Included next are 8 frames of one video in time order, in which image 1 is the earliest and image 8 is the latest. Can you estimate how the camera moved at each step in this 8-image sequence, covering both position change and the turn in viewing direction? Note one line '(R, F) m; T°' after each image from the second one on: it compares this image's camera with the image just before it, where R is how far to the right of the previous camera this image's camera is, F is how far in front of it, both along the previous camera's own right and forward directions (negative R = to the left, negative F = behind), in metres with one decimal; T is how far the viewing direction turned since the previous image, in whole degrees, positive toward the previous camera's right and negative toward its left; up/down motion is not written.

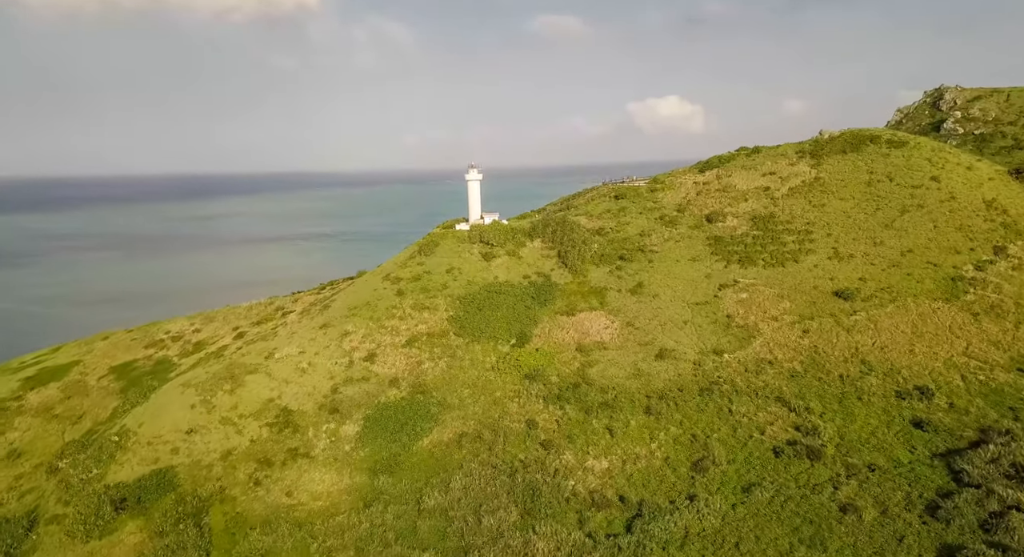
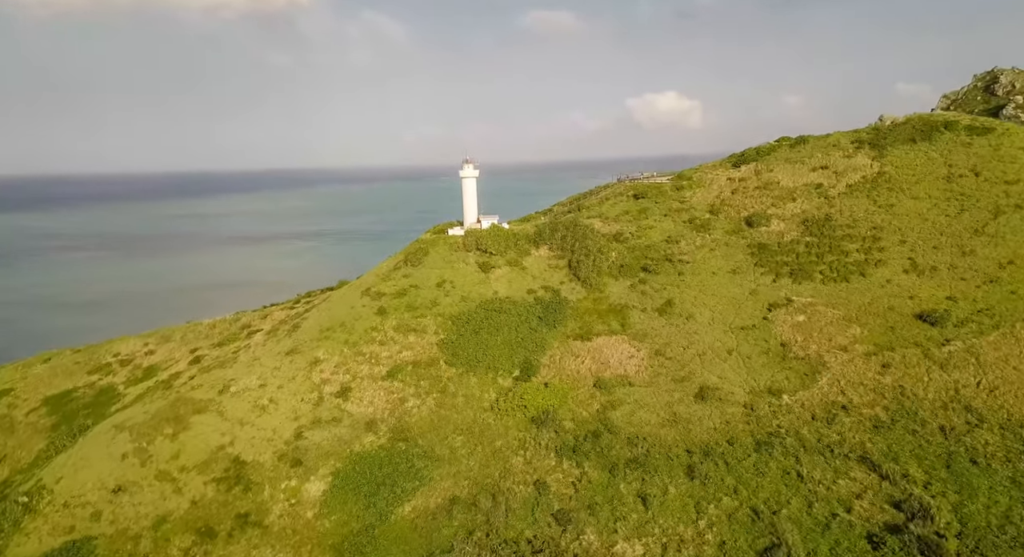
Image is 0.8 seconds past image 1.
(-0.2, +7.8) m; 0°
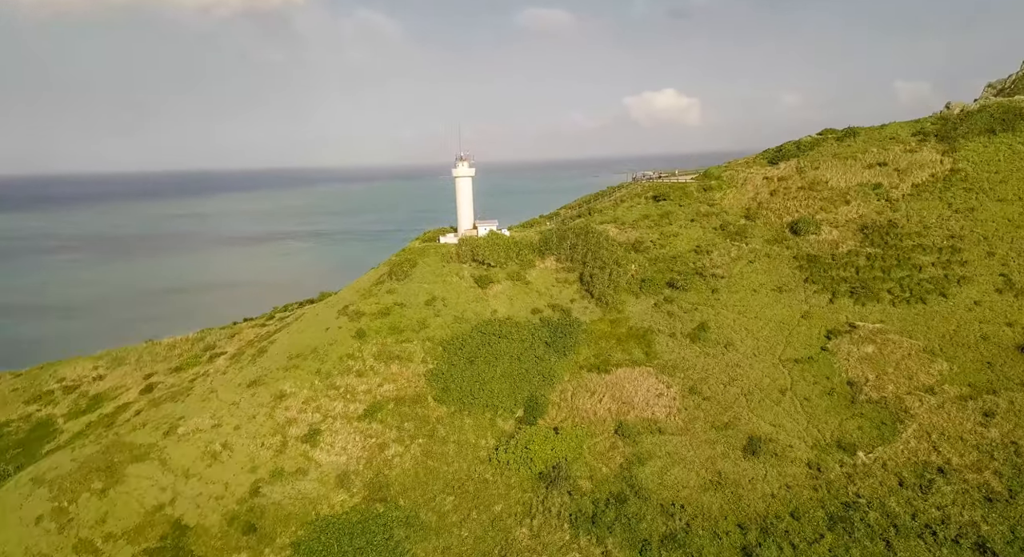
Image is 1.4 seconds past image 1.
(-0.1, +6.3) m; 0°
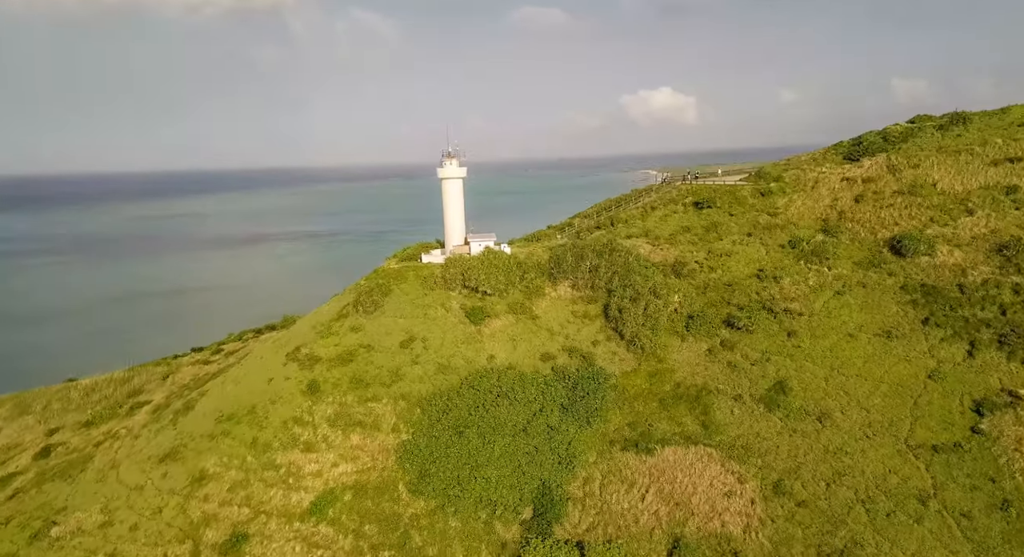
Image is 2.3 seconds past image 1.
(-0.2, +8.9) m; 0°
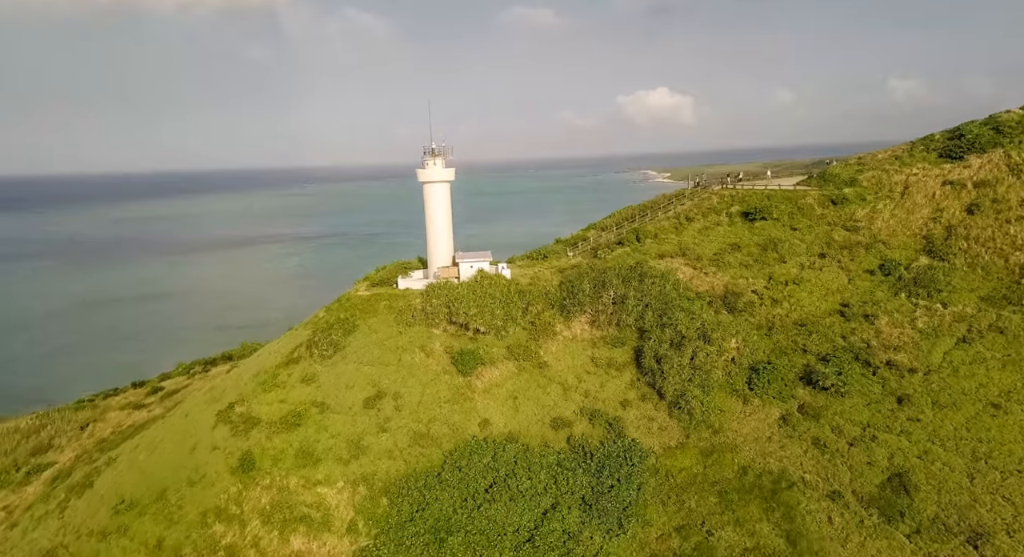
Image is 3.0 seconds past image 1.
(-0.1, +6.9) m; 0°
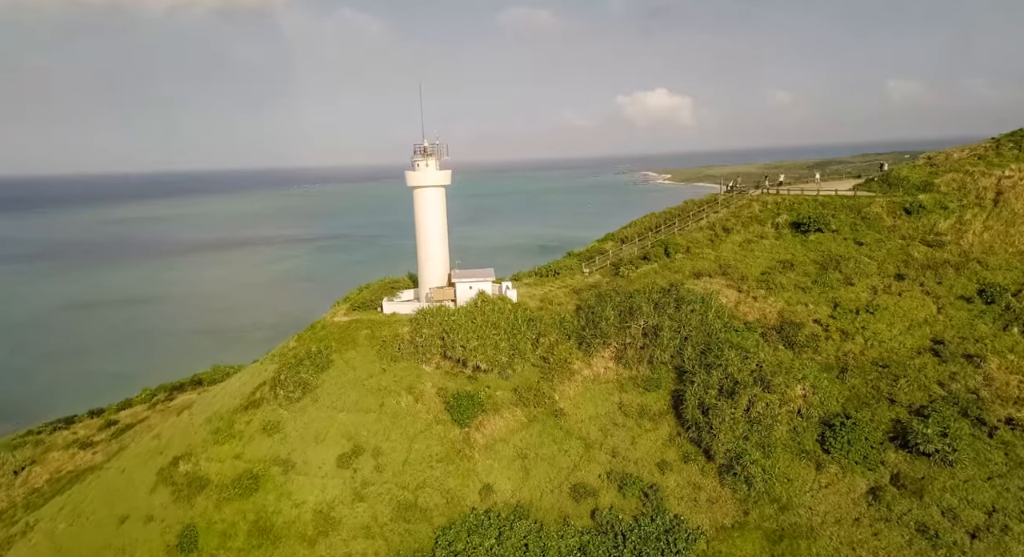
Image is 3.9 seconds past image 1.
(-0.3, +4.1) m; 0°
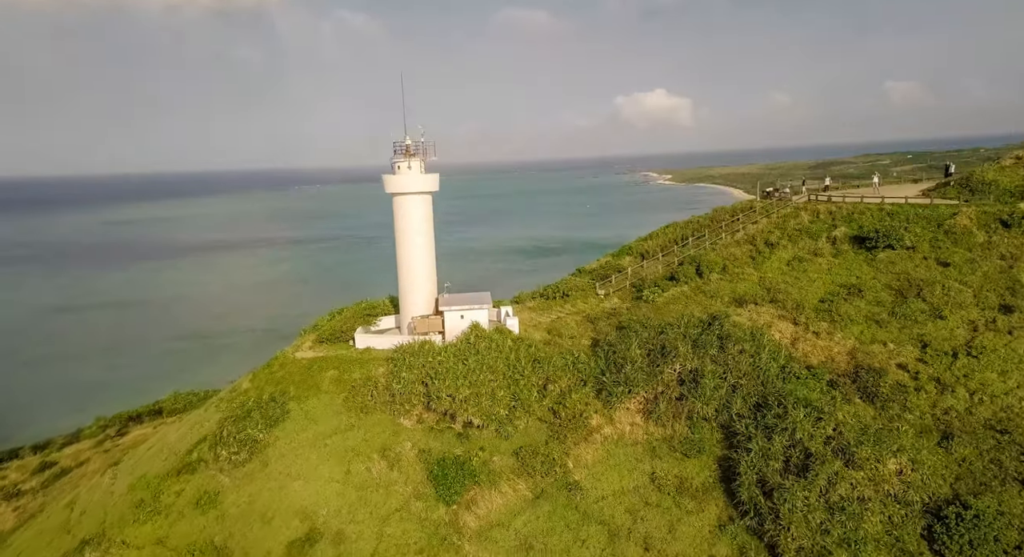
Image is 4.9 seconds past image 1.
(0.0, +3.9) m; 0°
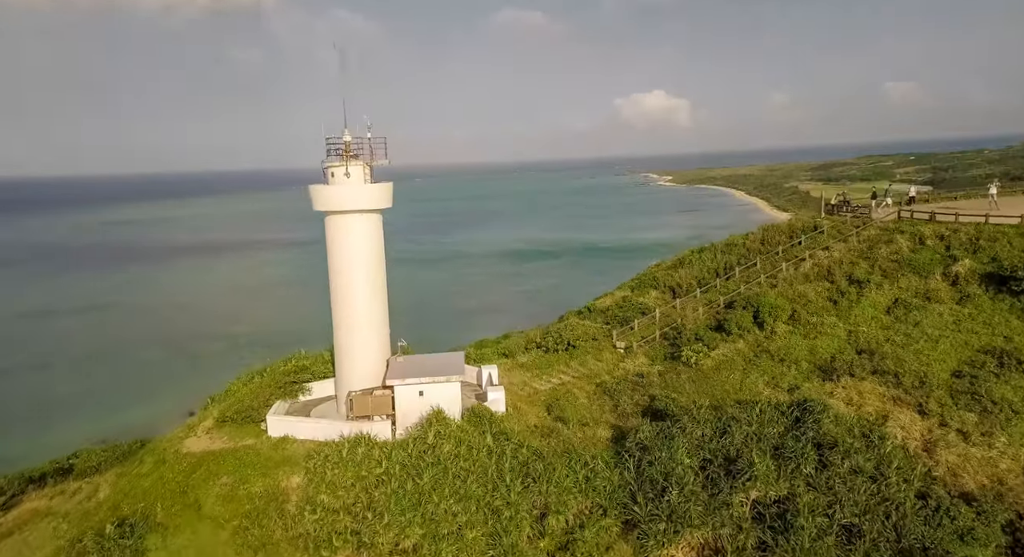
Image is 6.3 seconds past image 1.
(+0.4, +5.6) m; 0°
